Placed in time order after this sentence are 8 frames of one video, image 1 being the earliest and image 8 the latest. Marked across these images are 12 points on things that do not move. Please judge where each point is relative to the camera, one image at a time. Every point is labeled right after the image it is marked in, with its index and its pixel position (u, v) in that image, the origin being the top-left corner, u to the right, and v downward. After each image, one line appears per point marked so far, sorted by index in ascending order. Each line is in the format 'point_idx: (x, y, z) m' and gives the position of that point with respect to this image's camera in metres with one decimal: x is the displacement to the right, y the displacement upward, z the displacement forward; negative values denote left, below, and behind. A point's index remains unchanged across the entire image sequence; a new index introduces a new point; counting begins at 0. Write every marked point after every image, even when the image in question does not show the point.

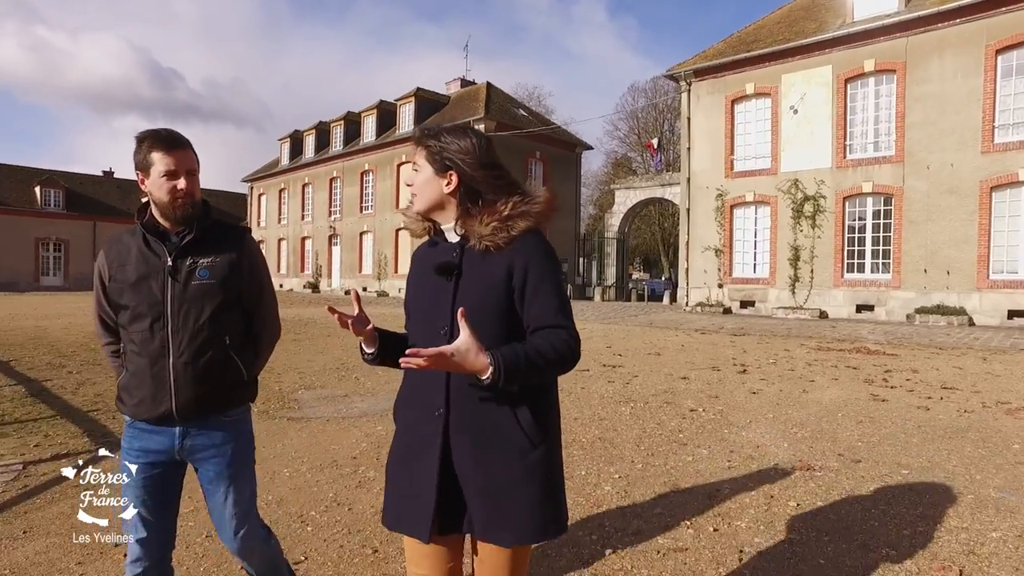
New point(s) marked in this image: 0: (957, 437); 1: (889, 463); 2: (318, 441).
0: (+3.5, -1.1, +5.1) m
1: (+2.5, -1.2, +4.4) m
2: (-1.6, -1.2, +5.4) m
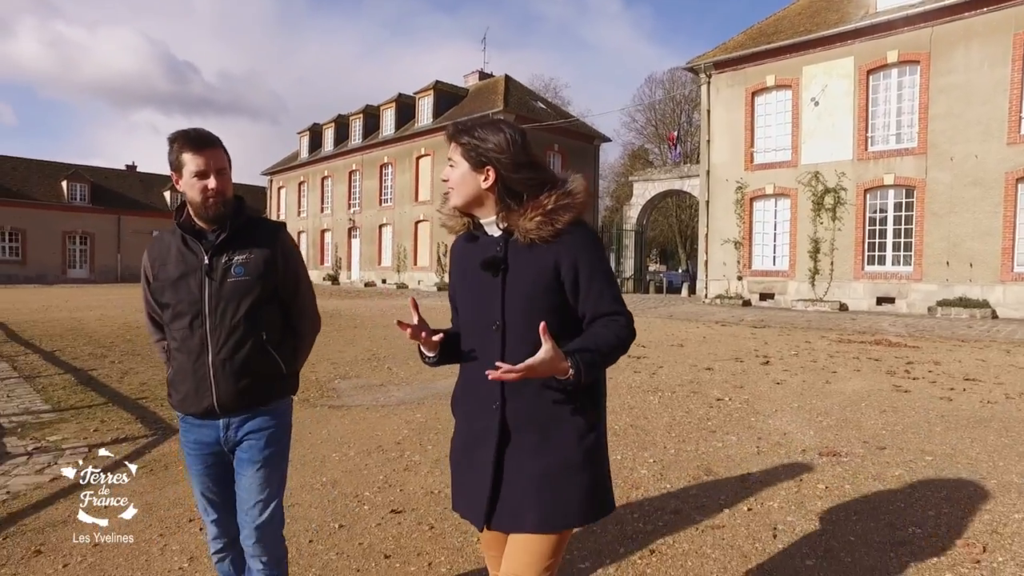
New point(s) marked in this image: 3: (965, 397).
0: (+3.7, -1.1, +5.2) m
1: (+2.8, -1.1, +4.6) m
2: (-1.3, -1.2, +5.6) m
3: (+4.4, -1.0, +6.3) m
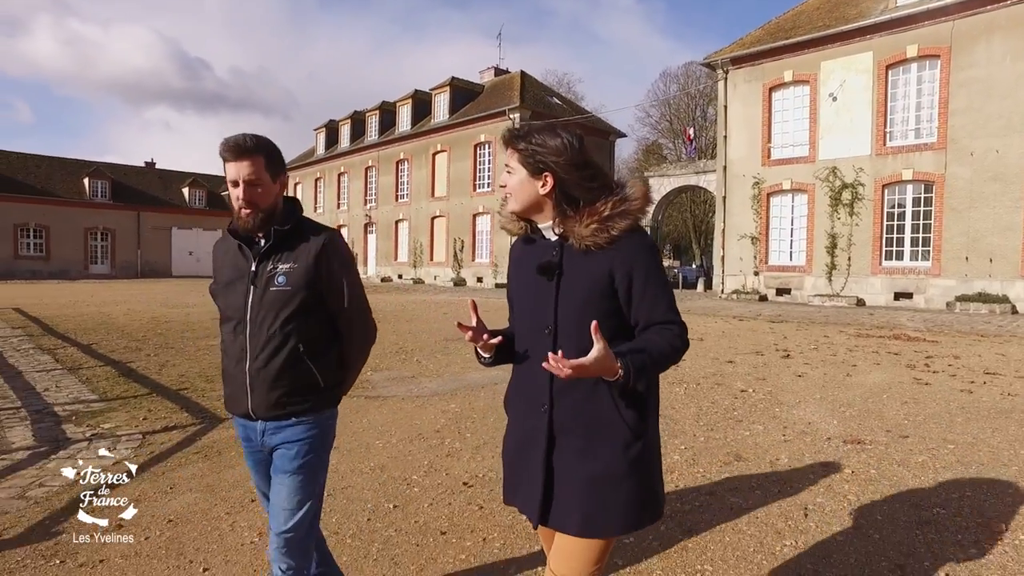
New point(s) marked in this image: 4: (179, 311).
0: (+4.0, -1.0, +5.4) m
1: (+3.1, -1.1, +4.7) m
2: (-1.0, -1.1, +5.9) m
3: (+4.7, -1.0, +6.5) m
4: (-9.3, -0.6, +18.3) m
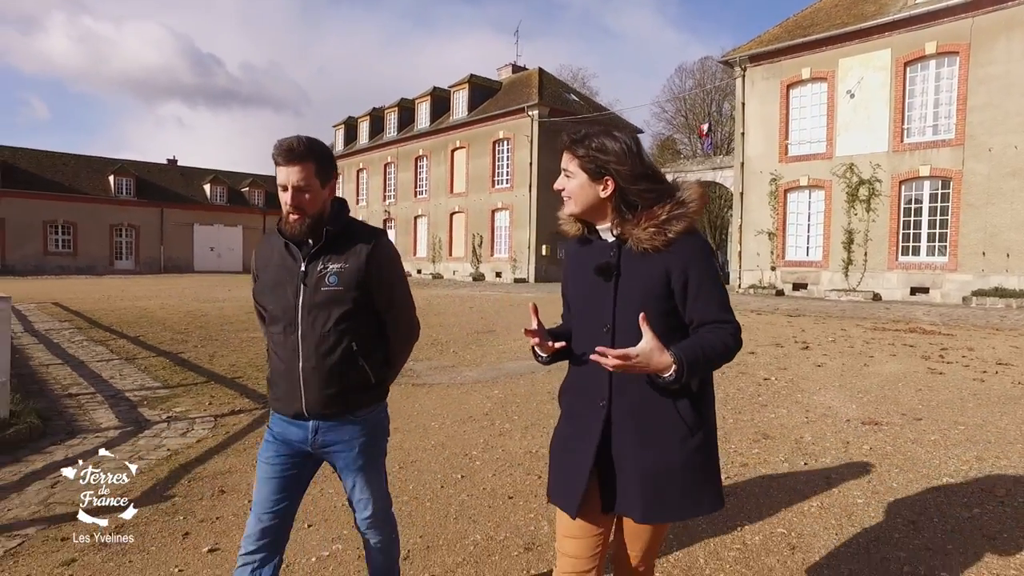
0: (+4.4, -1.0, +5.8) m
1: (+3.4, -1.0, +5.2) m
2: (-0.6, -1.1, +6.4) m
3: (+5.1, -0.9, +6.9) m
4: (-8.7, -0.5, +19.0) m
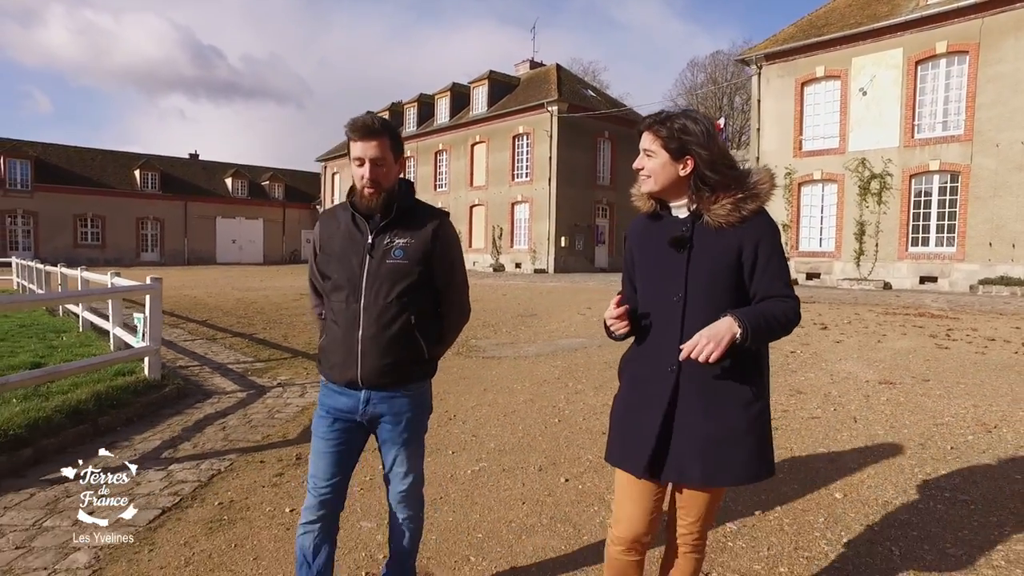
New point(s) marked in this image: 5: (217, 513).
0: (+5.1, -0.8, +6.7) m
1: (+4.1, -0.9, +6.1) m
2: (+0.1, -0.9, +7.4) m
3: (+5.8, -0.8, +7.8) m
4: (-7.9, -0.2, +20.1) m
5: (-1.7, -1.3, +3.7) m
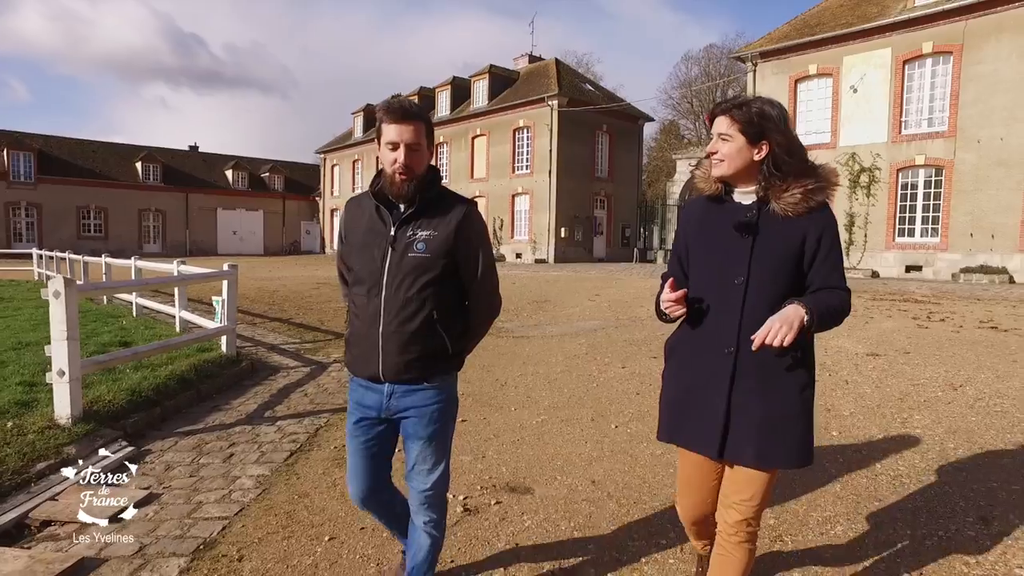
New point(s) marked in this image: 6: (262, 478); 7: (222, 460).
0: (+5.5, -0.7, +7.7) m
1: (+4.5, -0.7, +7.1) m
2: (+0.5, -0.7, +8.3) m
3: (+6.2, -0.6, +8.8) m
4: (-7.7, +0.2, +20.9) m
5: (-1.2, -1.2, +4.6) m
6: (-1.6, -1.2, +4.2) m
7: (-2.0, -1.2, +4.5) m
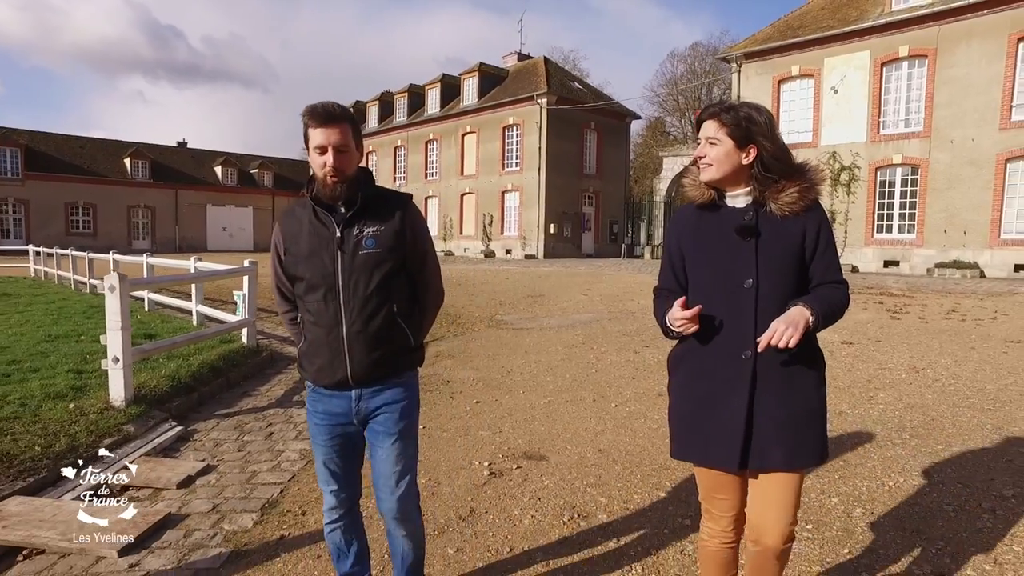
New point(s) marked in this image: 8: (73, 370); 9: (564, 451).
0: (+5.5, -0.6, +8.4) m
1: (+4.6, -0.6, +7.8) m
2: (+0.5, -0.7, +8.9) m
3: (+6.2, -0.5, +9.5) m
4: (-7.9, +0.3, +21.3) m
5: (-1.2, -1.1, +5.2) m
6: (-1.5, -1.2, +4.7) m
7: (-1.9, -1.2, +5.1) m
8: (-3.9, -0.7, +5.8) m
9: (+0.4, -1.1, +4.4) m
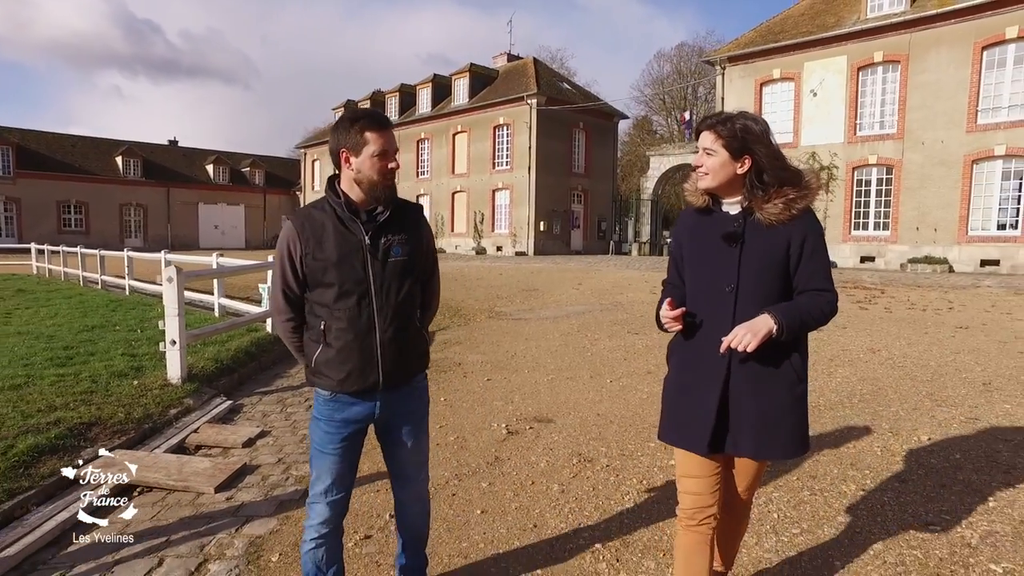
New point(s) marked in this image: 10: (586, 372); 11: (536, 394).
0: (+5.5, -0.5, +9.3) m
1: (+4.6, -0.5, +8.6) m
2: (+0.5, -0.6, +9.7) m
3: (+6.2, -0.4, +10.4) m
4: (-8.1, +0.4, +21.9) m
5: (-1.1, -1.1, +5.9) m
6: (-1.4, -1.1, +5.4) m
7: (-1.8, -1.1, +5.8) m
8: (-3.9, -0.7, +6.5) m
9: (+0.4, -1.0, +5.2) m
10: (+0.7, -0.9, +6.6) m
11: (+0.2, -0.9, +5.8) m
